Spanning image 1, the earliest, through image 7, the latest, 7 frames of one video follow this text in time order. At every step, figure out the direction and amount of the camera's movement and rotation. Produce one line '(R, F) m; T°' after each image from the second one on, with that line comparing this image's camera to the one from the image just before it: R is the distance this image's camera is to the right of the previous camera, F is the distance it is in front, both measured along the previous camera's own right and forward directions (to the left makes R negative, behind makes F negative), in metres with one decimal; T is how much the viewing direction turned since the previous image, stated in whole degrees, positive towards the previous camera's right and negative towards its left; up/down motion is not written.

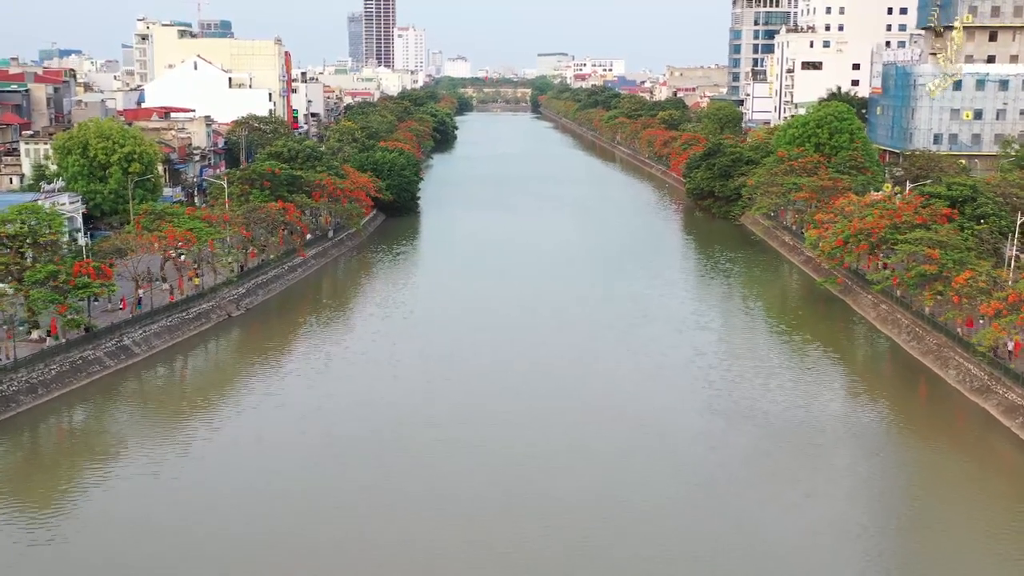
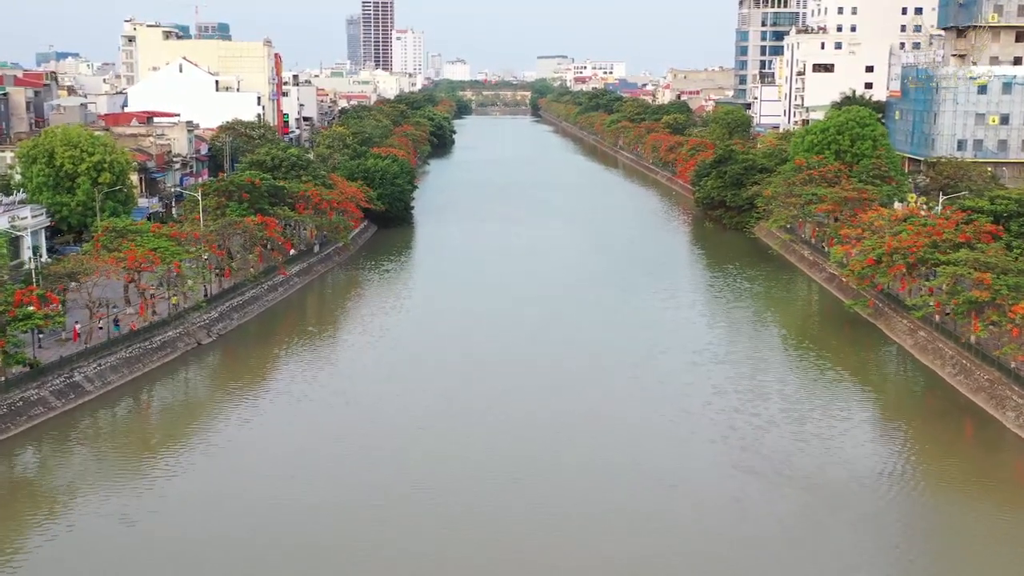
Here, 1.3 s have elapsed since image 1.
(0.0, +3.4) m; 0°
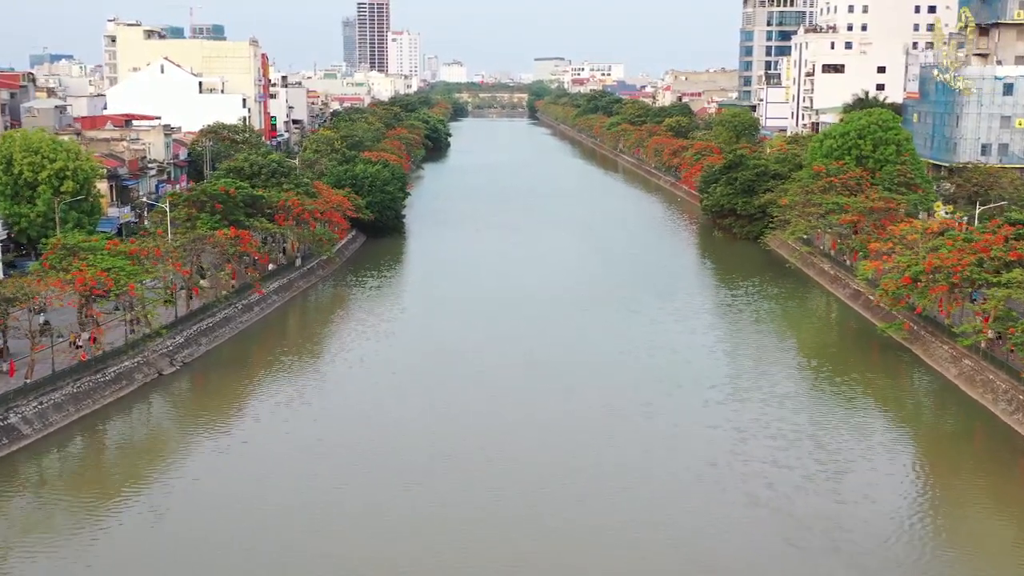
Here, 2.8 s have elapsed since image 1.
(0.0, +3.4) m; 0°
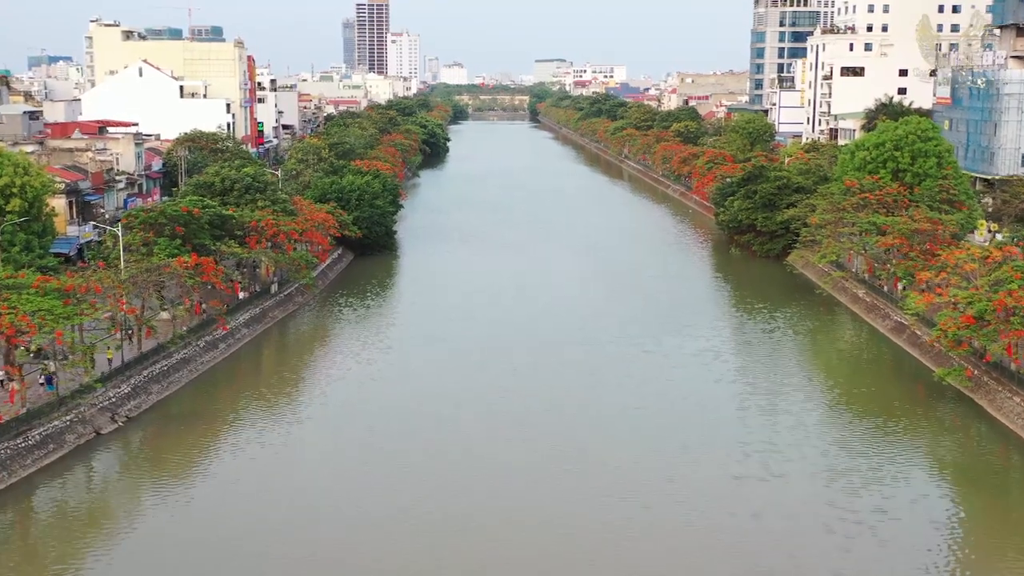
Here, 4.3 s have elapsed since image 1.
(0.0, +4.4) m; 0°
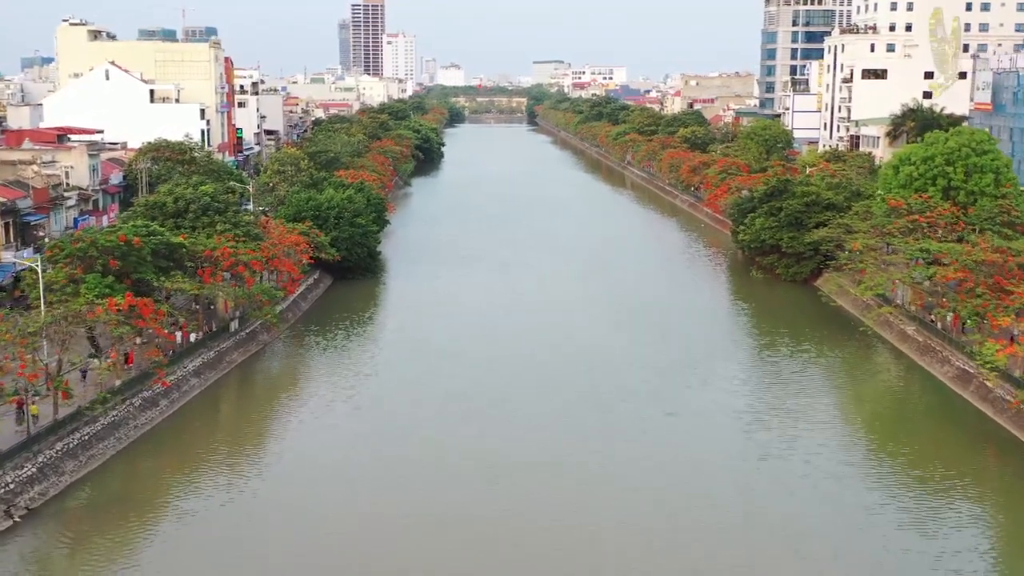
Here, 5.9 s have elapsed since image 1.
(0.0, +5.2) m; 0°
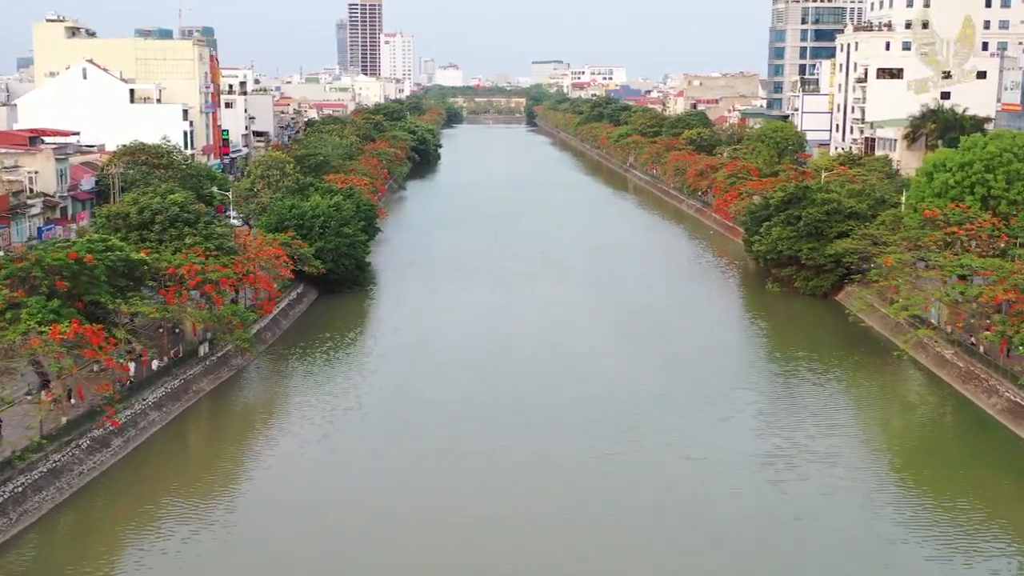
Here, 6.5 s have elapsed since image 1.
(0.0, +3.2) m; 0°
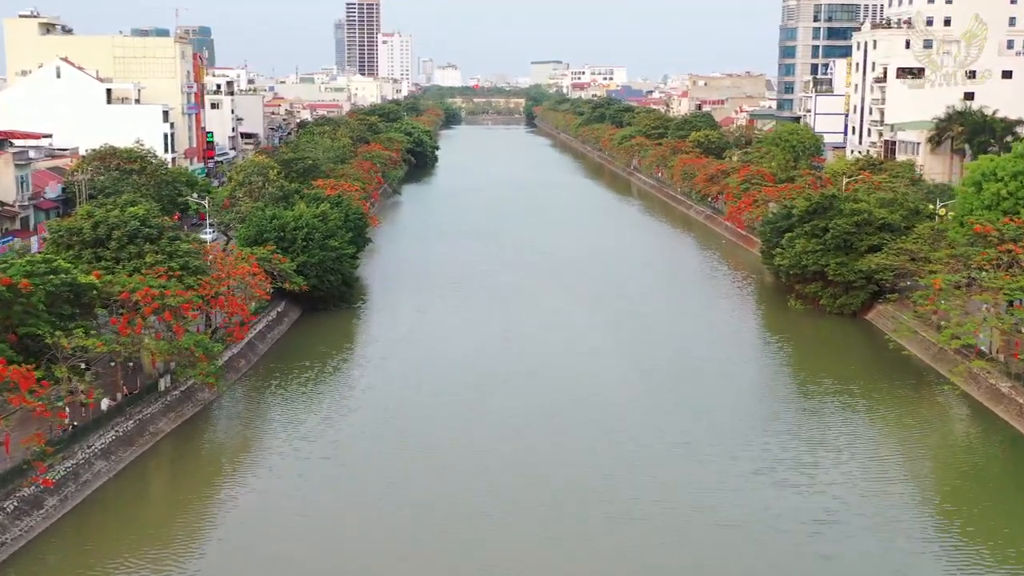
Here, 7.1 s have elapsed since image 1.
(-0.1, +3.5) m; 0°
